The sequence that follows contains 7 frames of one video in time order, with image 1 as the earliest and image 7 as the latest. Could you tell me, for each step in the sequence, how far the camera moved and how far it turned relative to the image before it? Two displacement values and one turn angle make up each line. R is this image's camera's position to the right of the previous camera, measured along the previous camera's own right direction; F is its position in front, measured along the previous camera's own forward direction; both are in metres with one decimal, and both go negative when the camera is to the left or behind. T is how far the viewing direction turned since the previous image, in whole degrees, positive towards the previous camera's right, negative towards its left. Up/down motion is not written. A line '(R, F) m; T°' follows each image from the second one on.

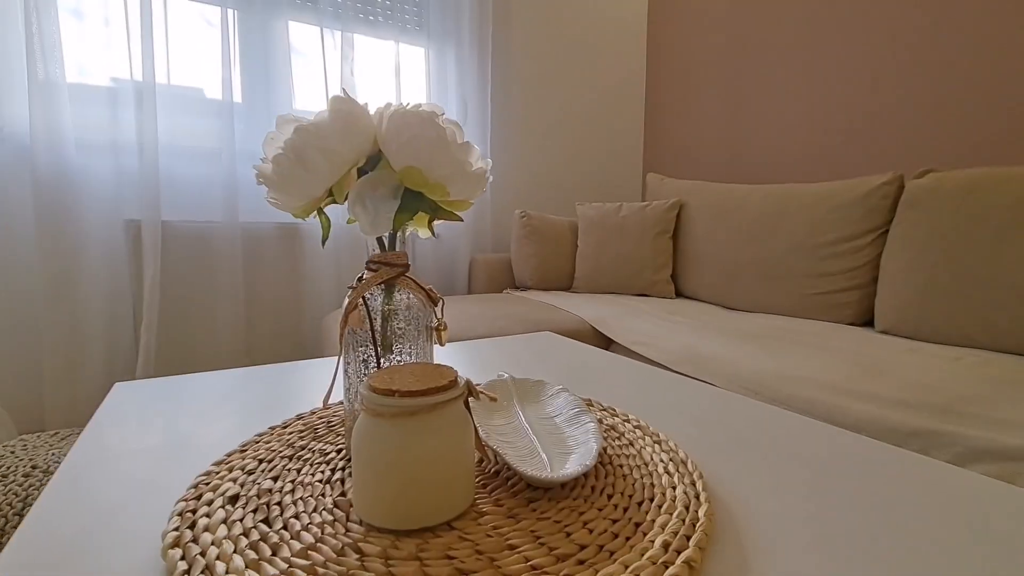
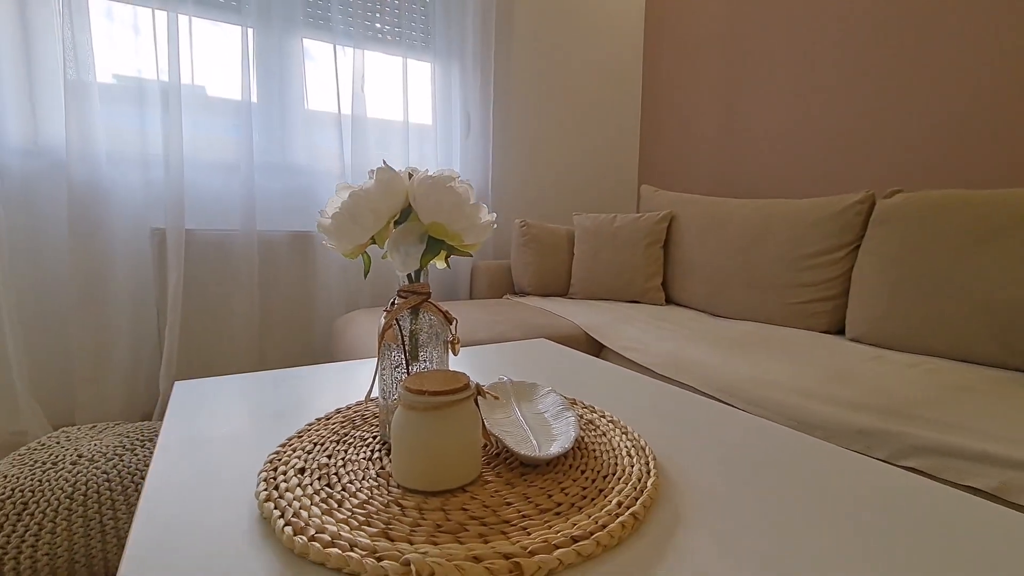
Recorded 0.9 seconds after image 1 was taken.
(0.0, -0.1) m; 0°
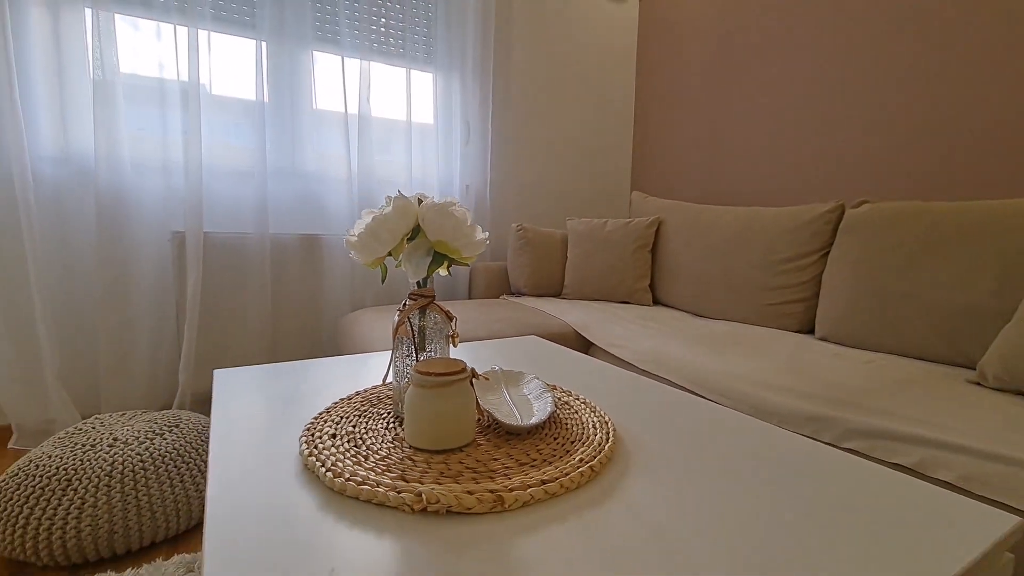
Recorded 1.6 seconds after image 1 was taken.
(0.0, -0.1) m; 0°
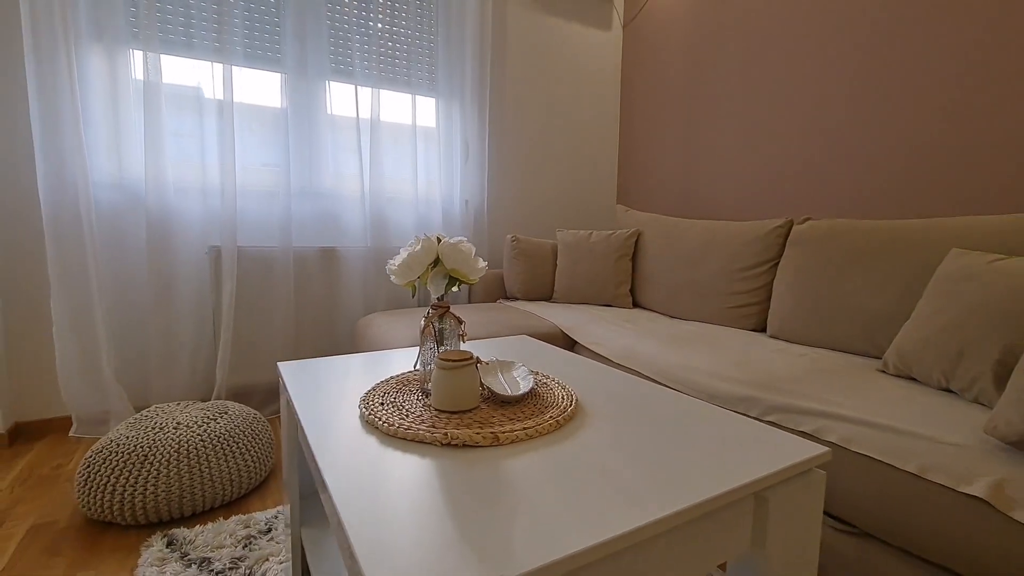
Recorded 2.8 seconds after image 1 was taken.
(0.0, -0.3) m; 0°
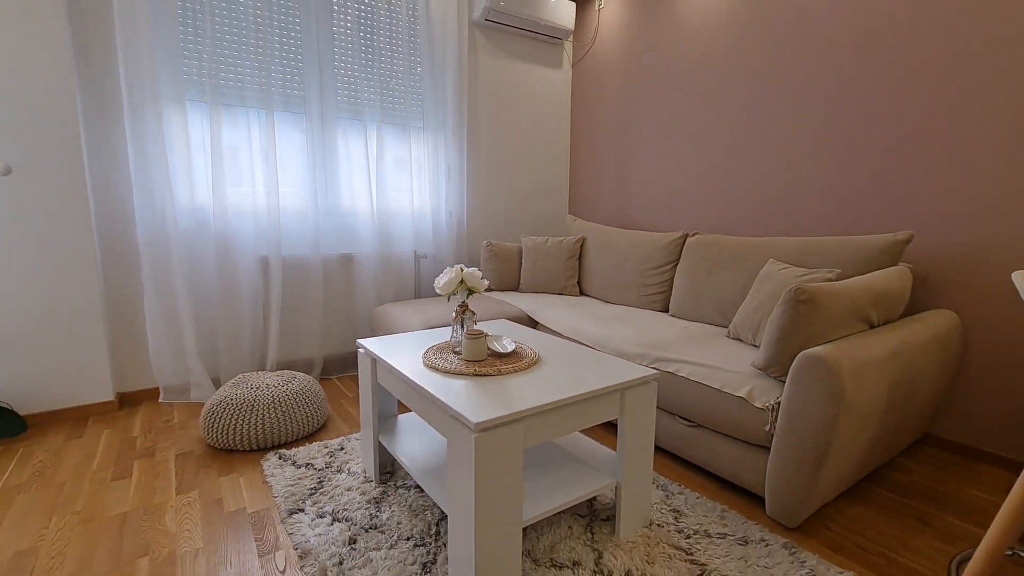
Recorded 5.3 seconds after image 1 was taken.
(-0.1, -0.8) m; +5°
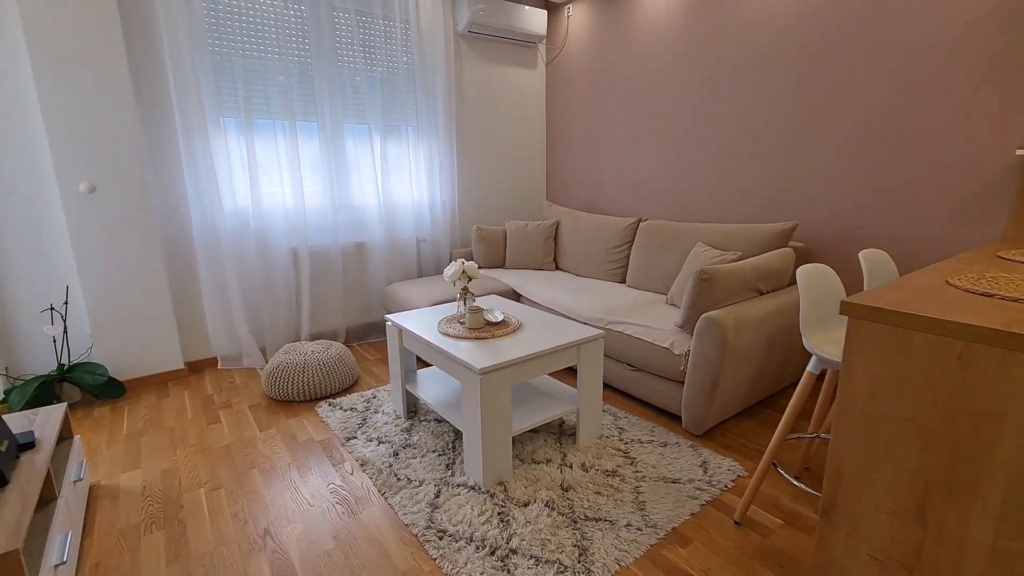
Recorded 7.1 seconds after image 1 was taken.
(0.0, -0.6) m; +2°
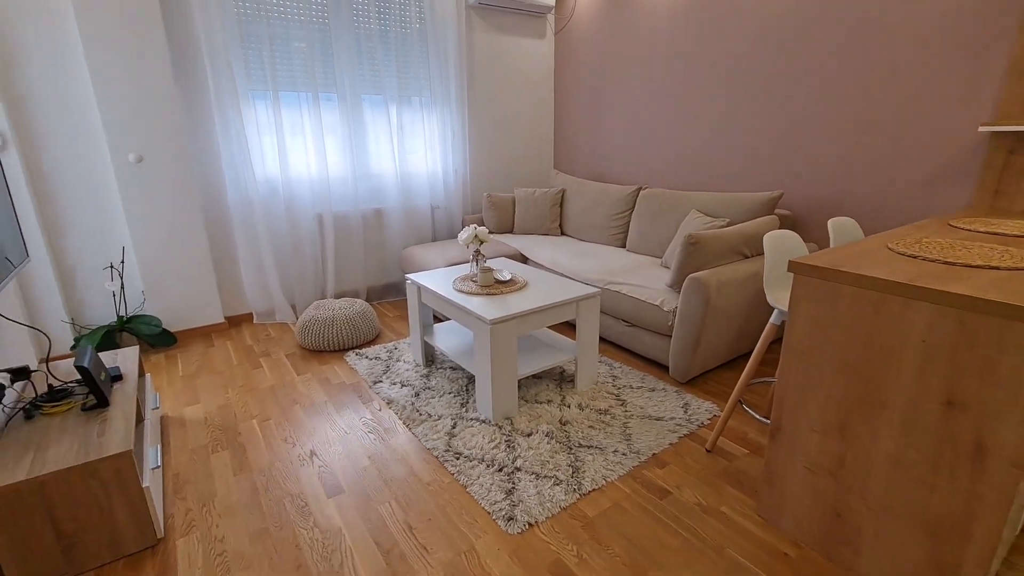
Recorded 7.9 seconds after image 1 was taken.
(0.0, -0.3) m; -1°
